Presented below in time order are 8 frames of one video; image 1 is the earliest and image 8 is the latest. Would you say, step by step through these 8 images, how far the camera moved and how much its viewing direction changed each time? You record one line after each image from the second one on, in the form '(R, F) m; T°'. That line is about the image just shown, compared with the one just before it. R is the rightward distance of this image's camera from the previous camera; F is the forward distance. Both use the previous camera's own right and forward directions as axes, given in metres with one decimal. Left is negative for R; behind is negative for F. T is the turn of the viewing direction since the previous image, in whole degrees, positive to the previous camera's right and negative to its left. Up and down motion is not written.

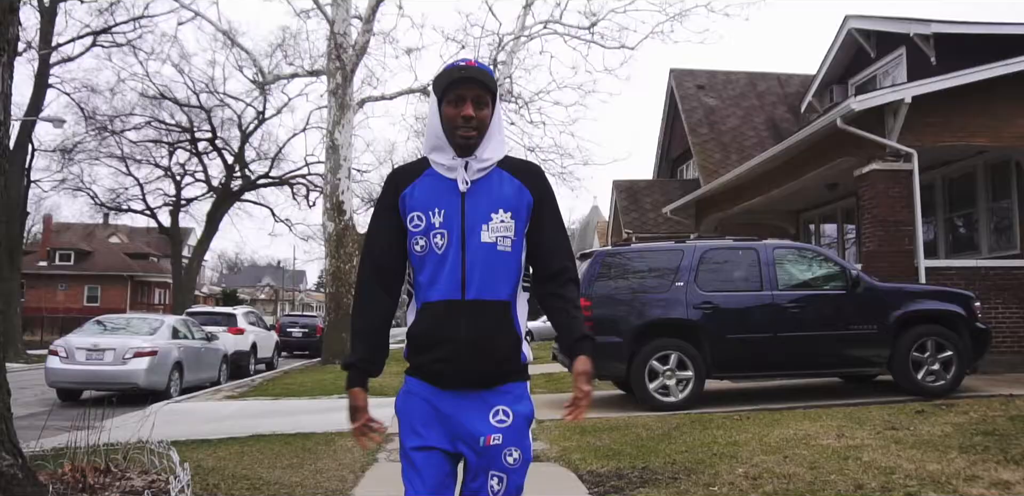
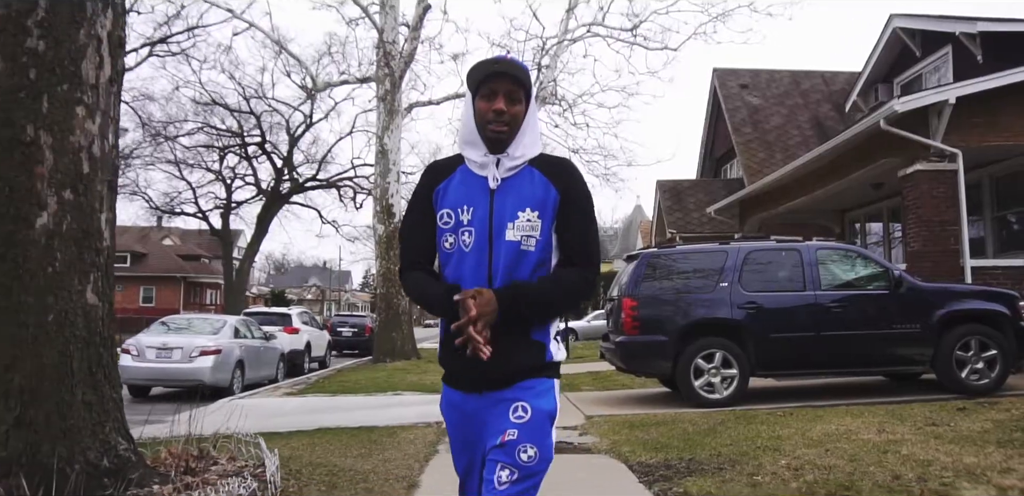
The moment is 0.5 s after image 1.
(-0.1, -0.4) m; -3°
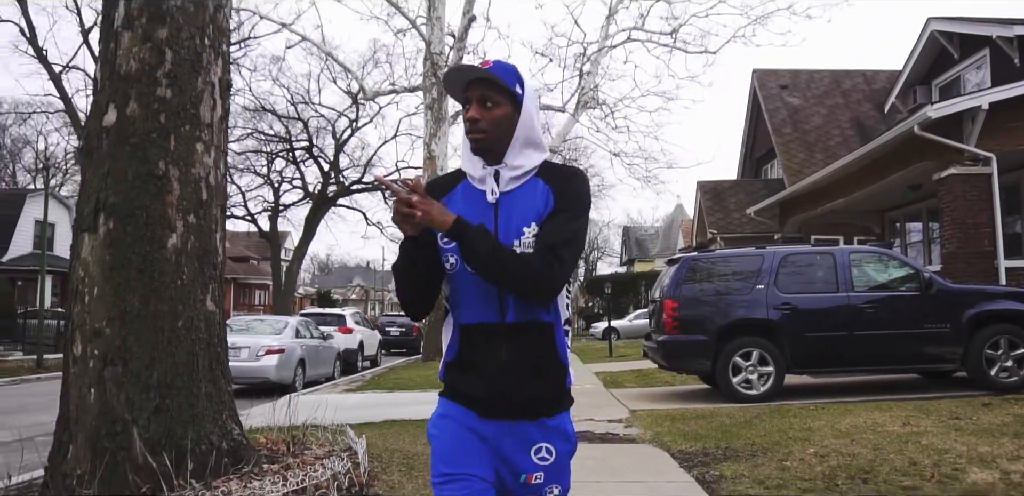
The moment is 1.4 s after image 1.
(-0.1, -0.6) m; -3°
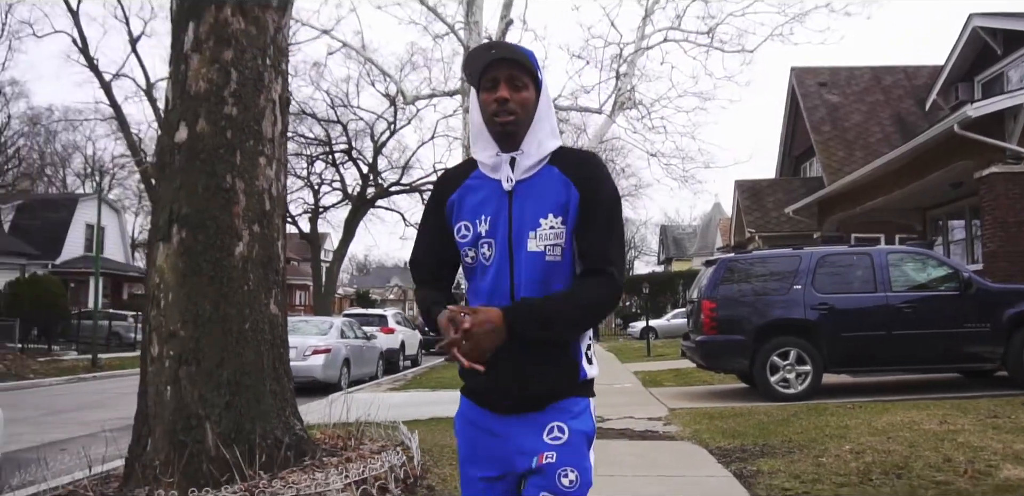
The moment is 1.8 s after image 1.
(0.0, -0.3) m; -3°
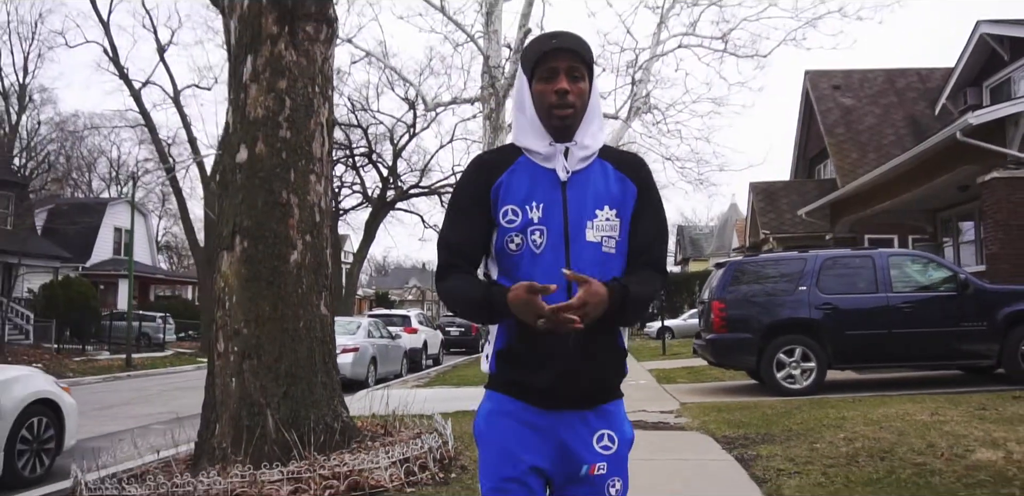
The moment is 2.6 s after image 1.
(0.0, -0.6) m; -1°
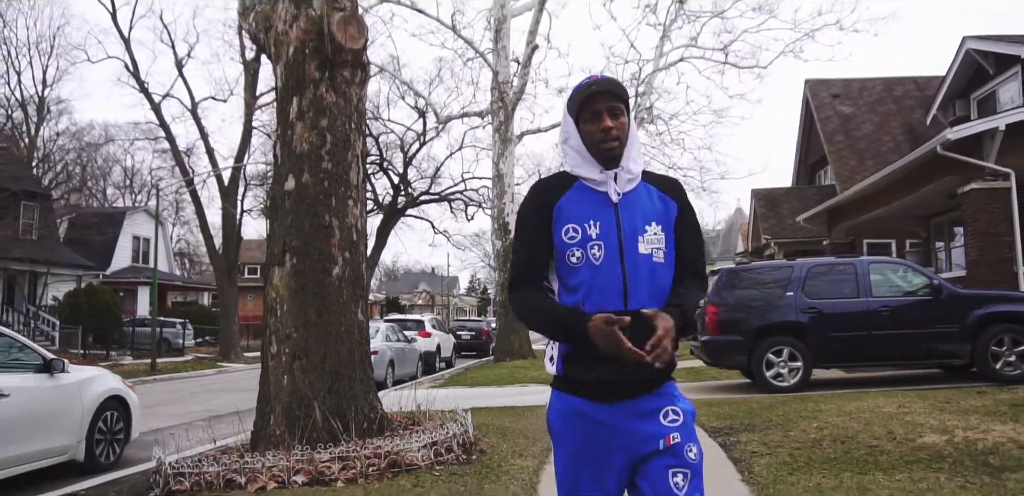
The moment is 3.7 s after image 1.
(0.0, -0.9) m; -1°
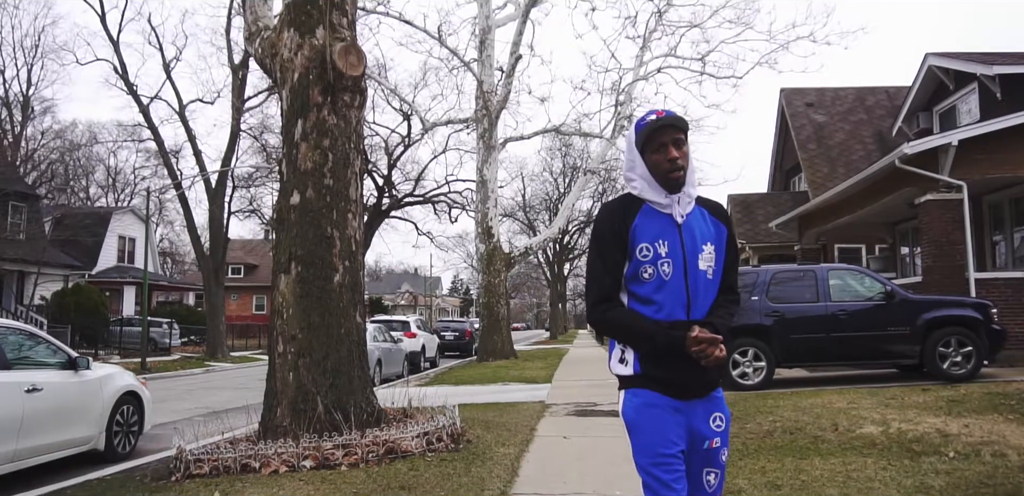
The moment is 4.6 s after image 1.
(0.0, -0.7) m; +1°
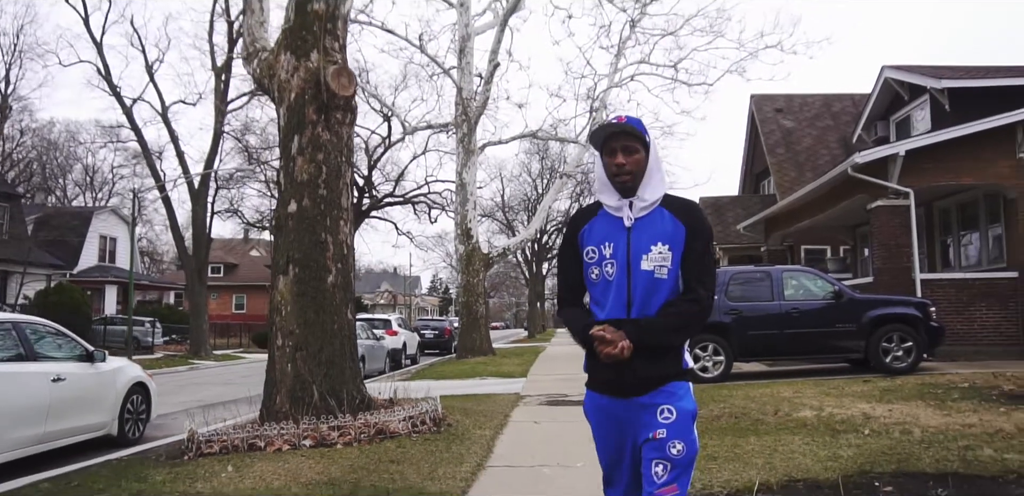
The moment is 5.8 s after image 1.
(0.0, -0.8) m; +1°
